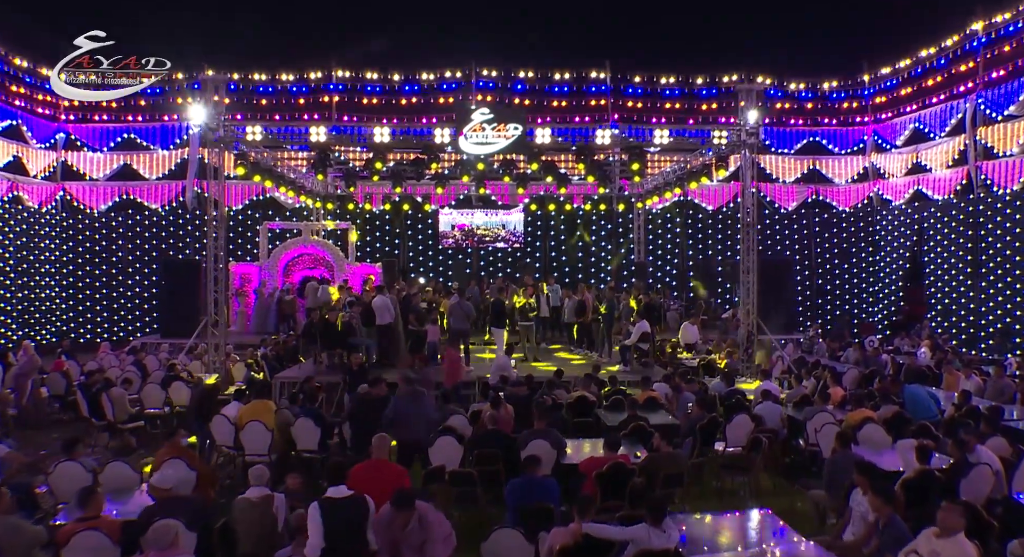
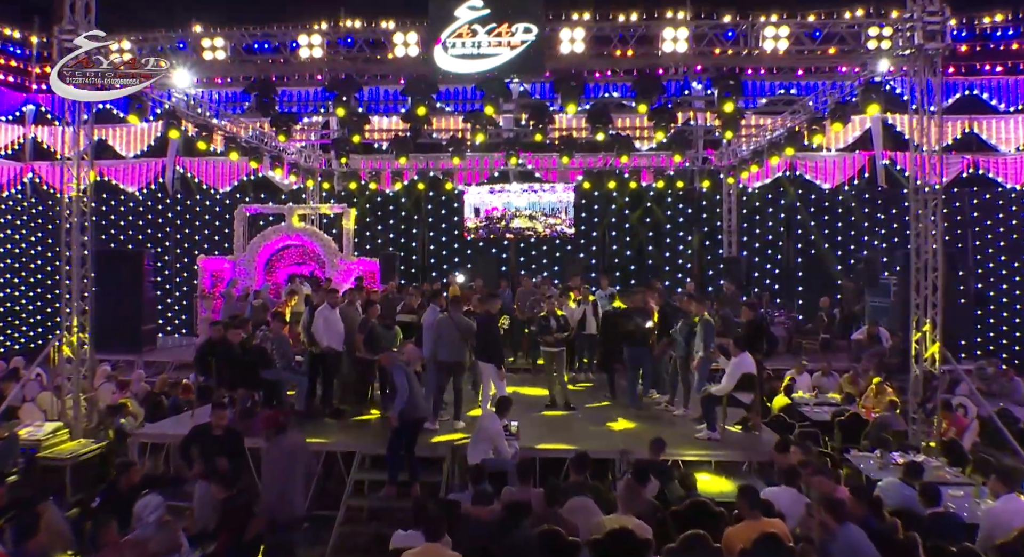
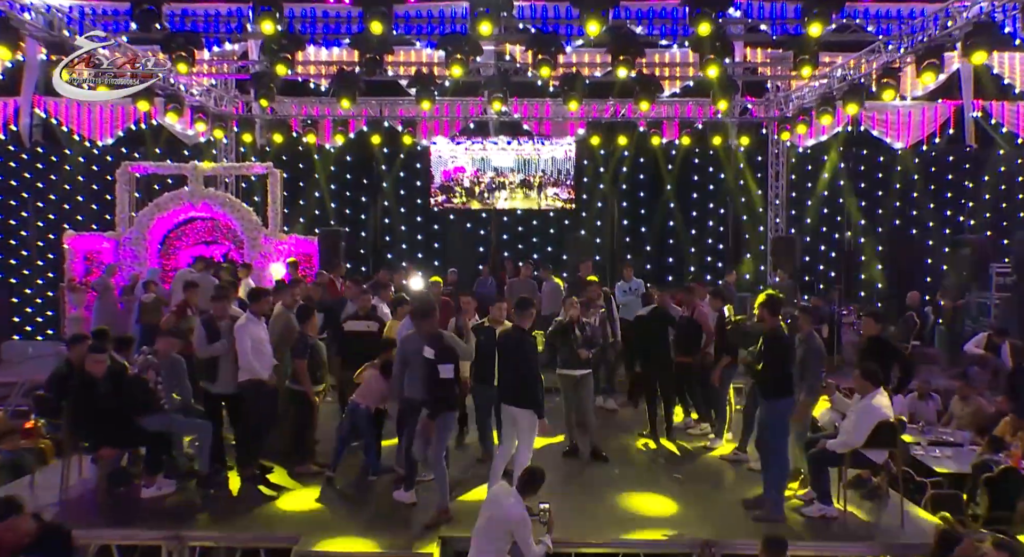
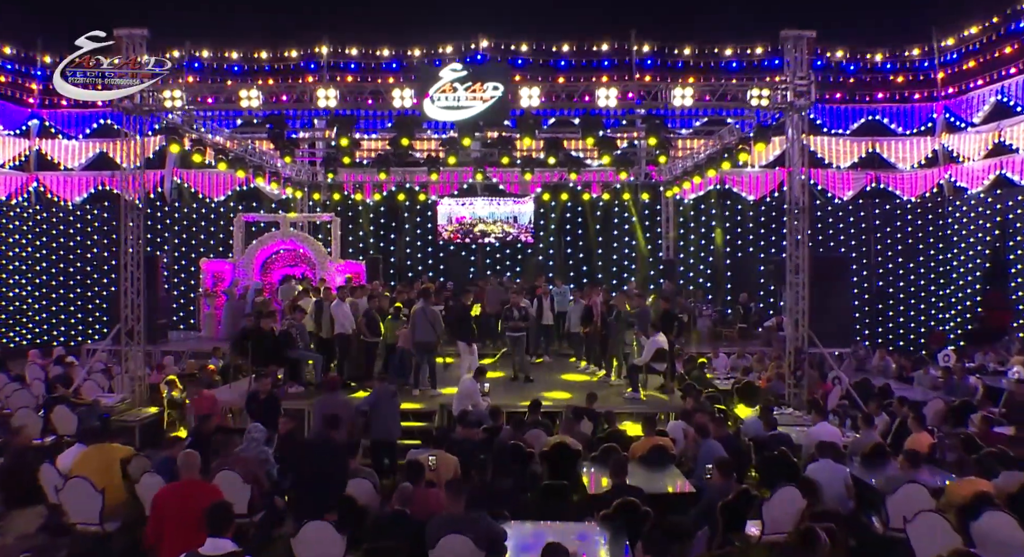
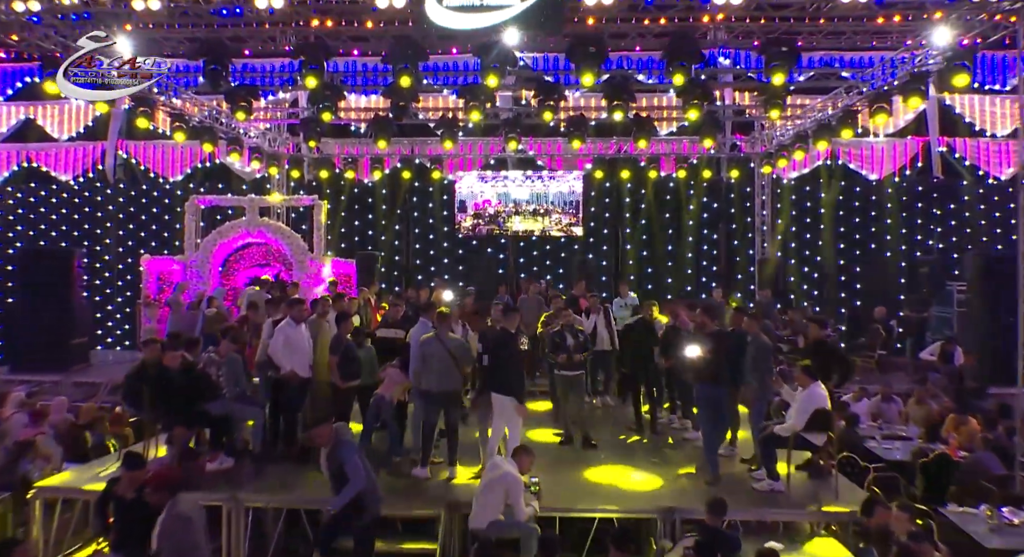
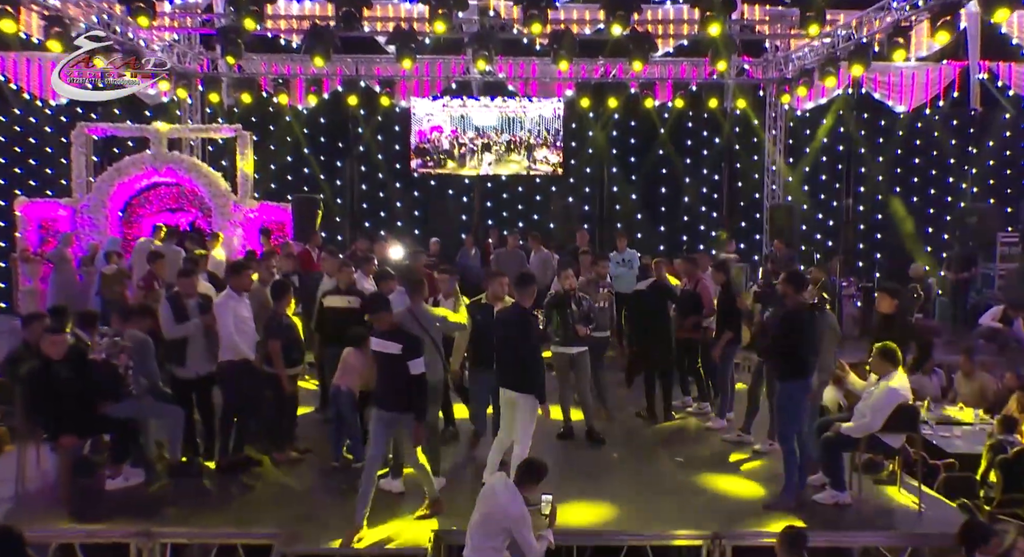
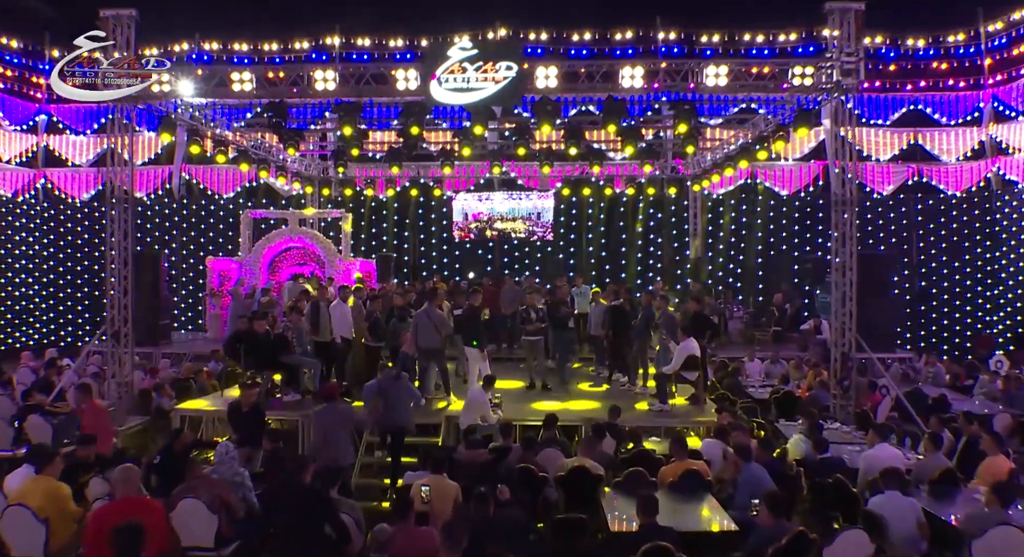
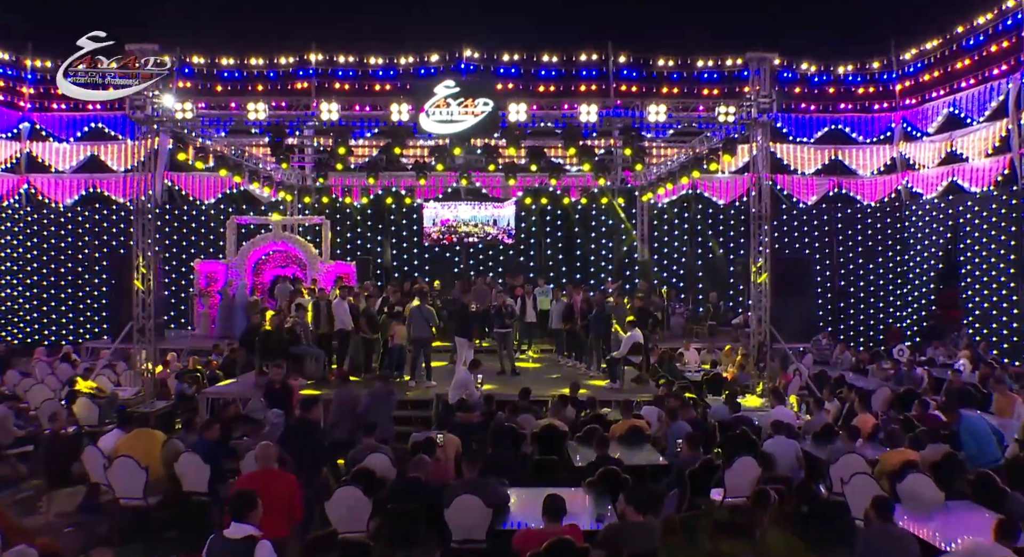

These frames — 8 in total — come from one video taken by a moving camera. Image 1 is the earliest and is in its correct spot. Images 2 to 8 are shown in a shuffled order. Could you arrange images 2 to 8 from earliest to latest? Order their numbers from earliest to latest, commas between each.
8, 4, 7, 2, 5, 3, 6
